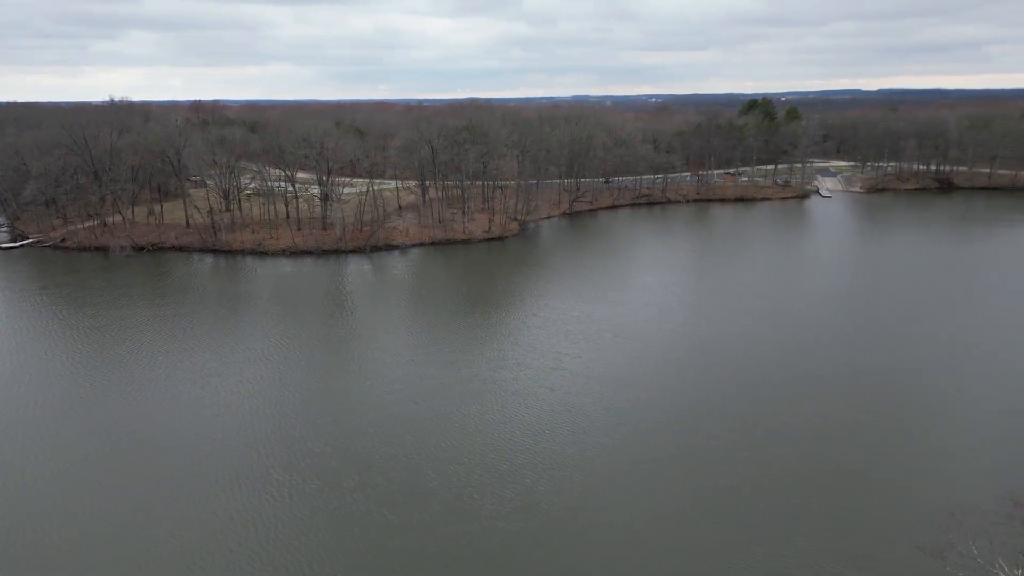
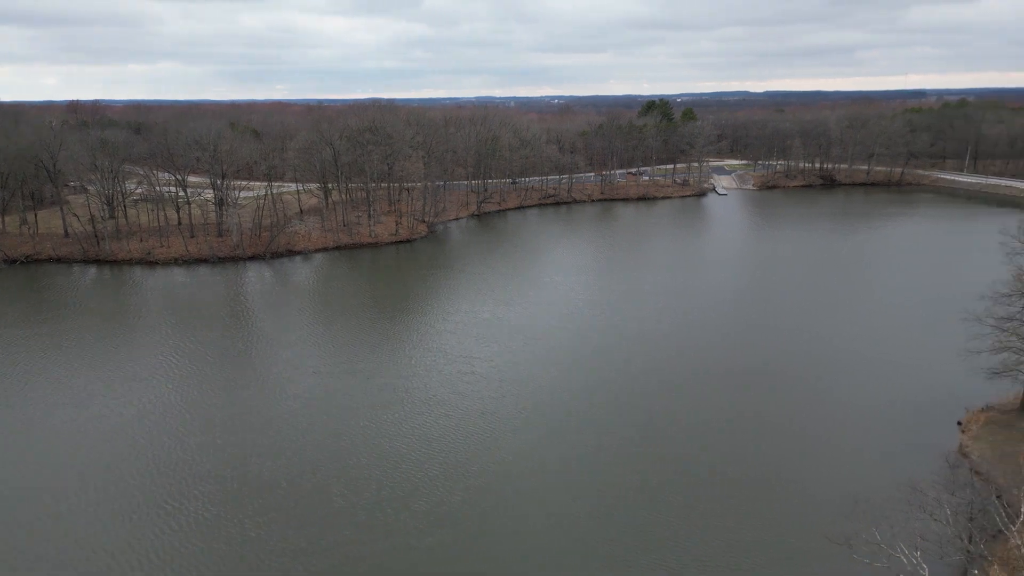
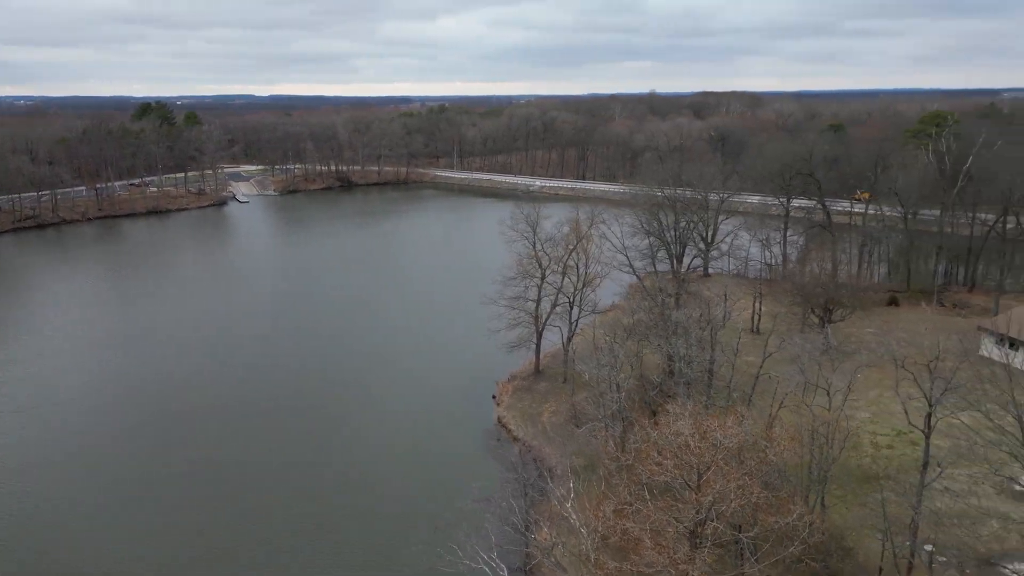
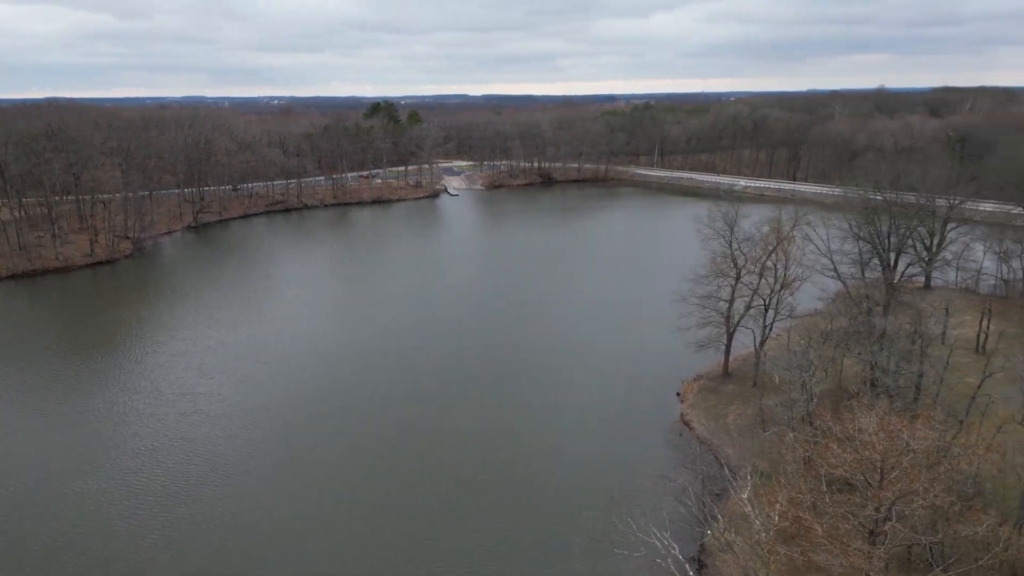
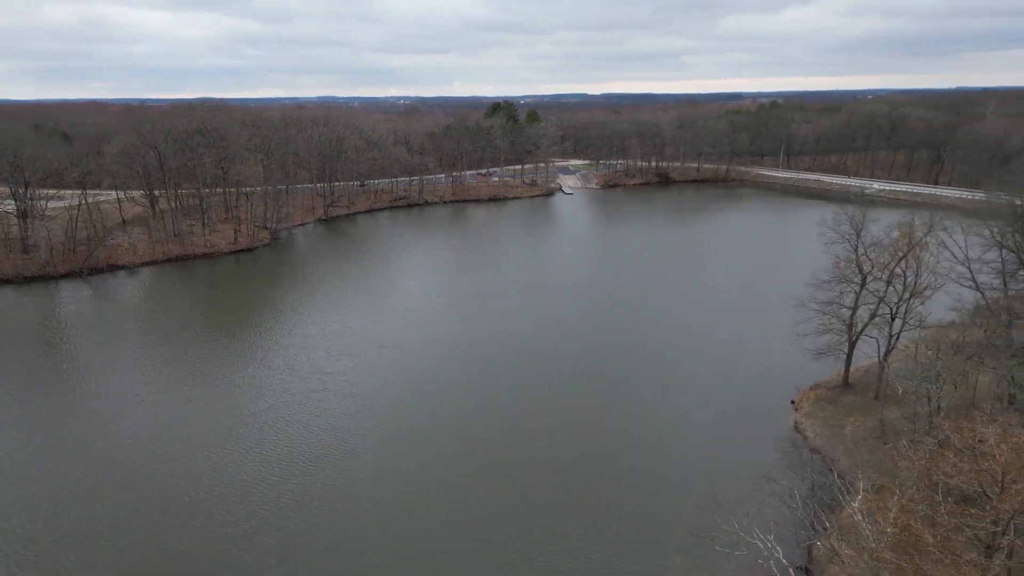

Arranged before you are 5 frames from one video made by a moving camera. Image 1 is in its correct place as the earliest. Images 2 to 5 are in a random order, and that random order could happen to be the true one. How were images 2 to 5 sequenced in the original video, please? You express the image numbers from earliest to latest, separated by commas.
2, 5, 4, 3
